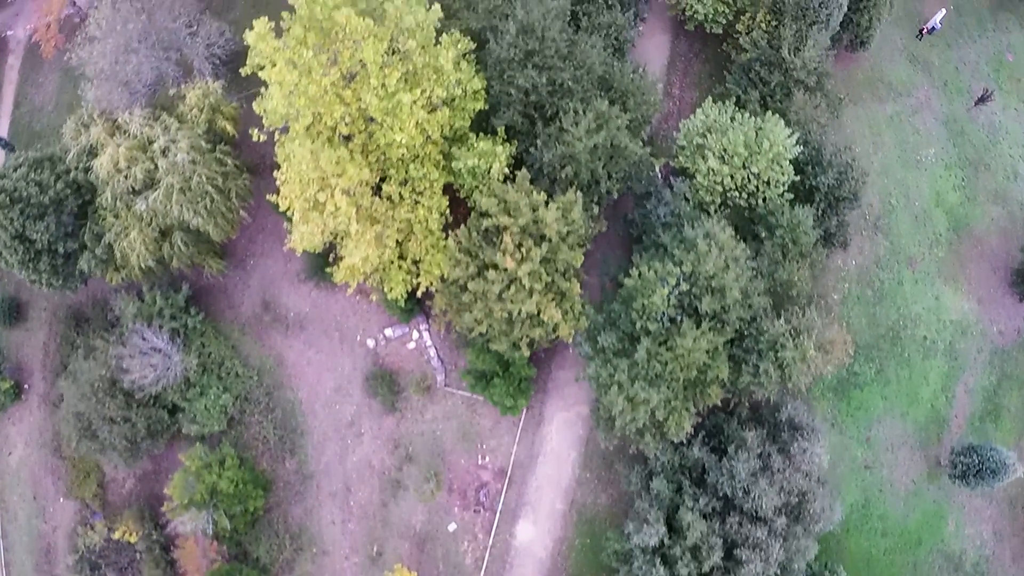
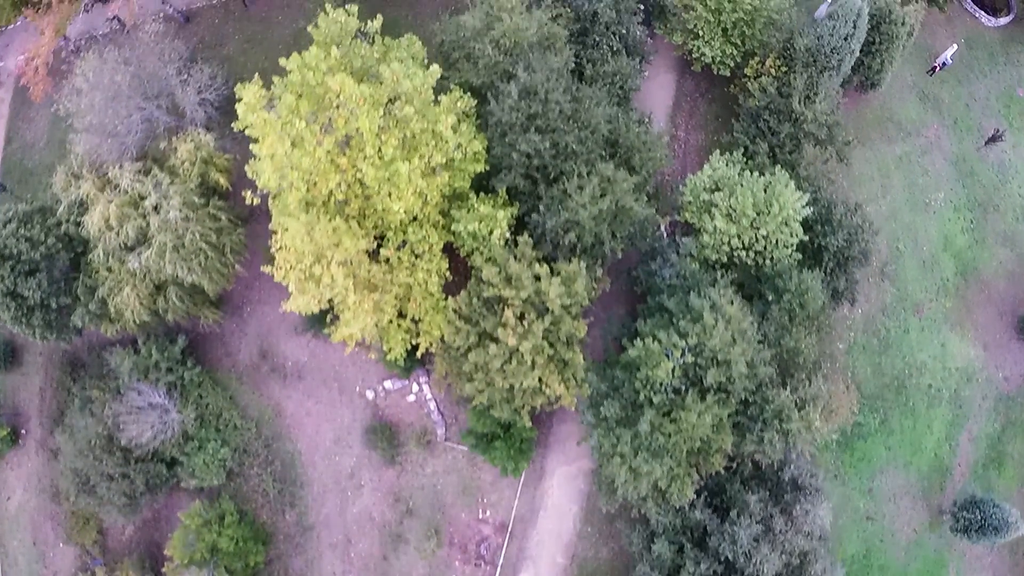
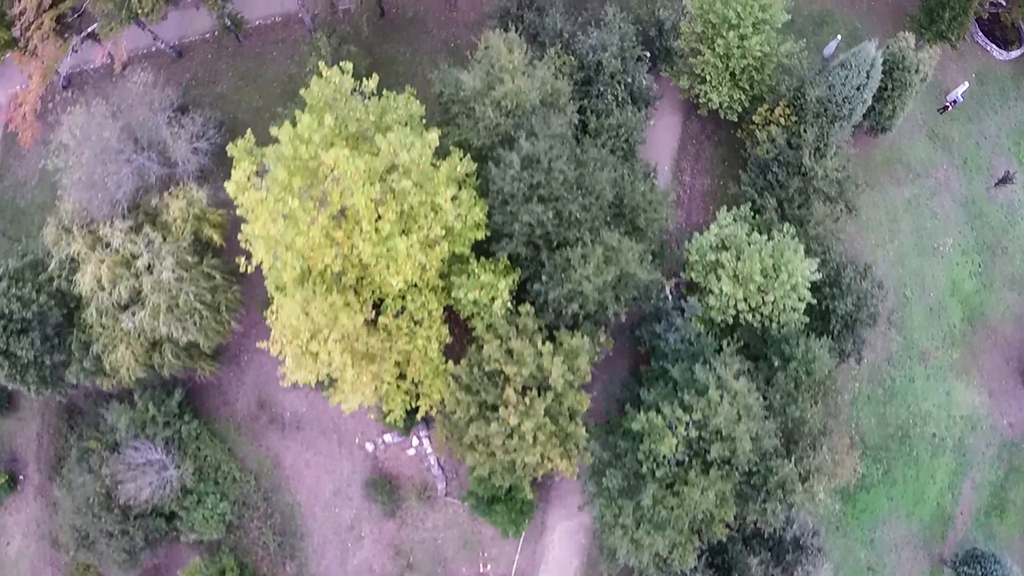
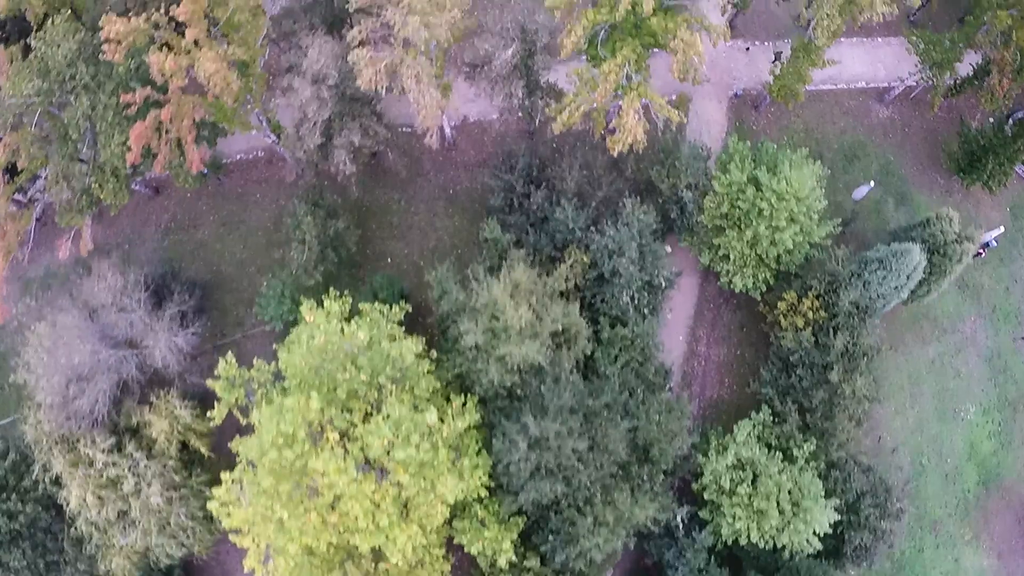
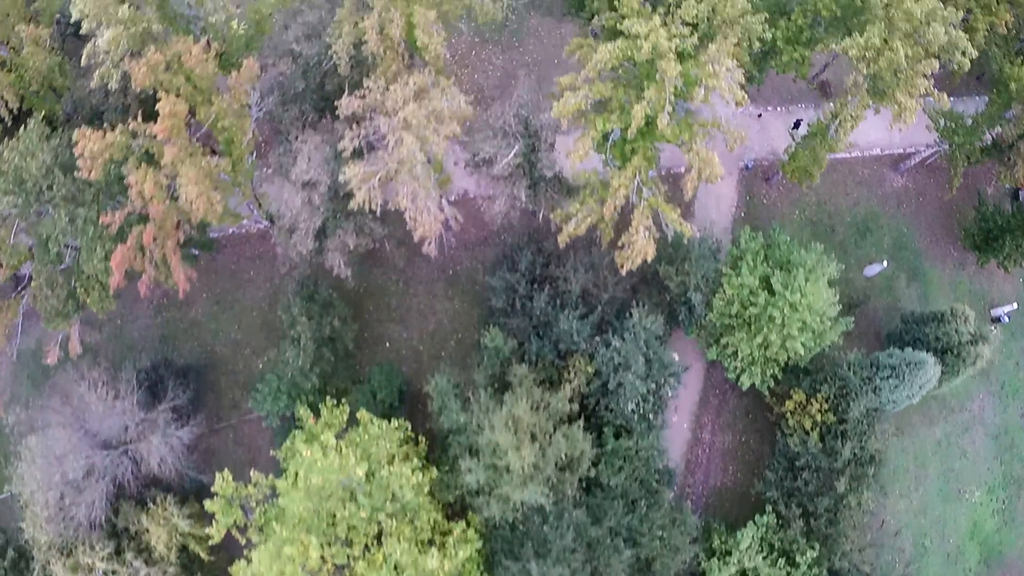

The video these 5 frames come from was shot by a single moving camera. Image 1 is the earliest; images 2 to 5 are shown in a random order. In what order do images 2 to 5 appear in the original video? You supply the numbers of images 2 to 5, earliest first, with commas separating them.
2, 3, 4, 5
